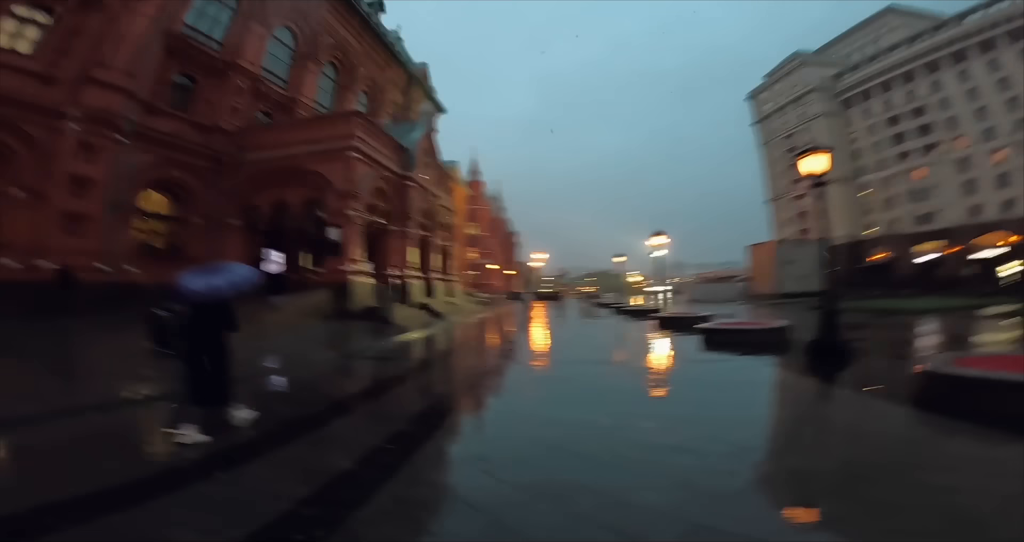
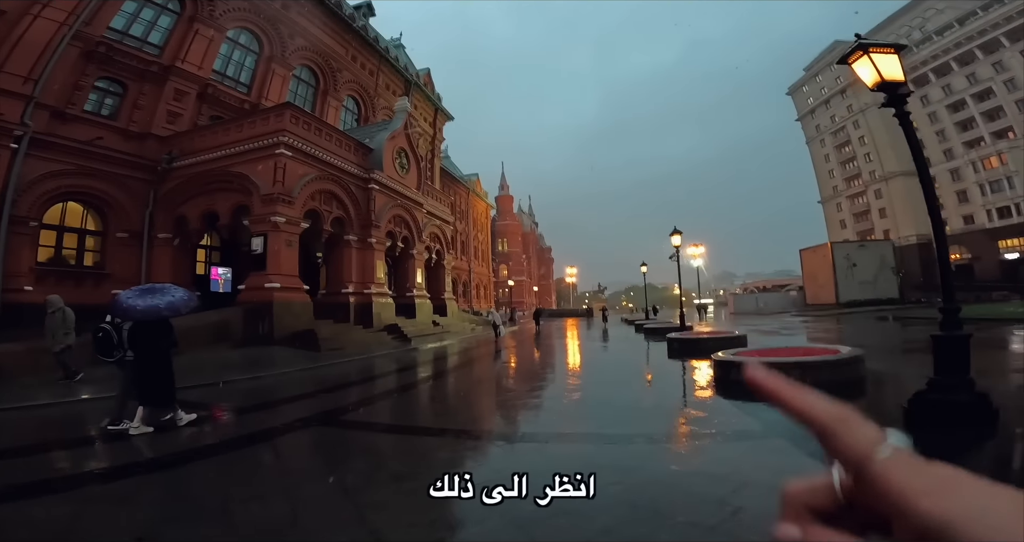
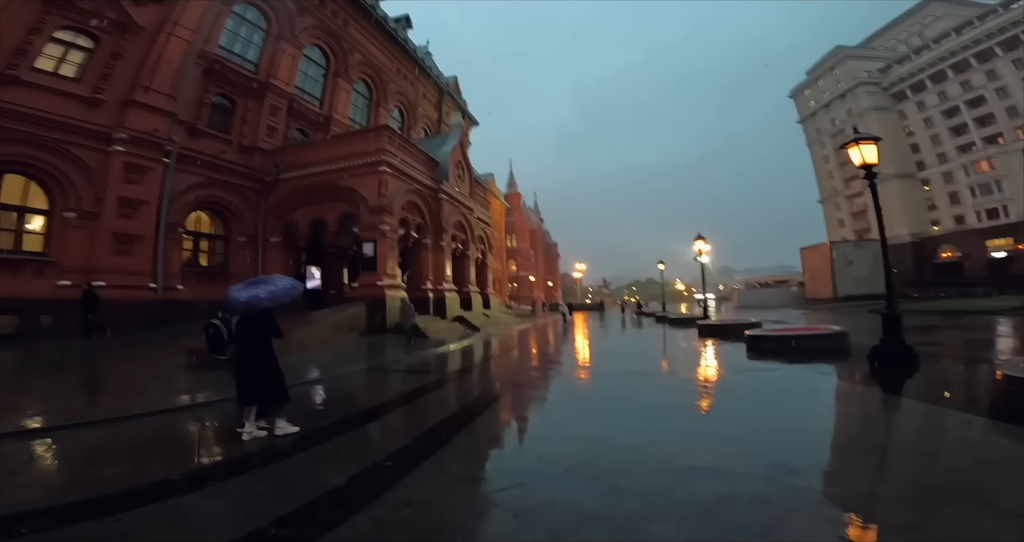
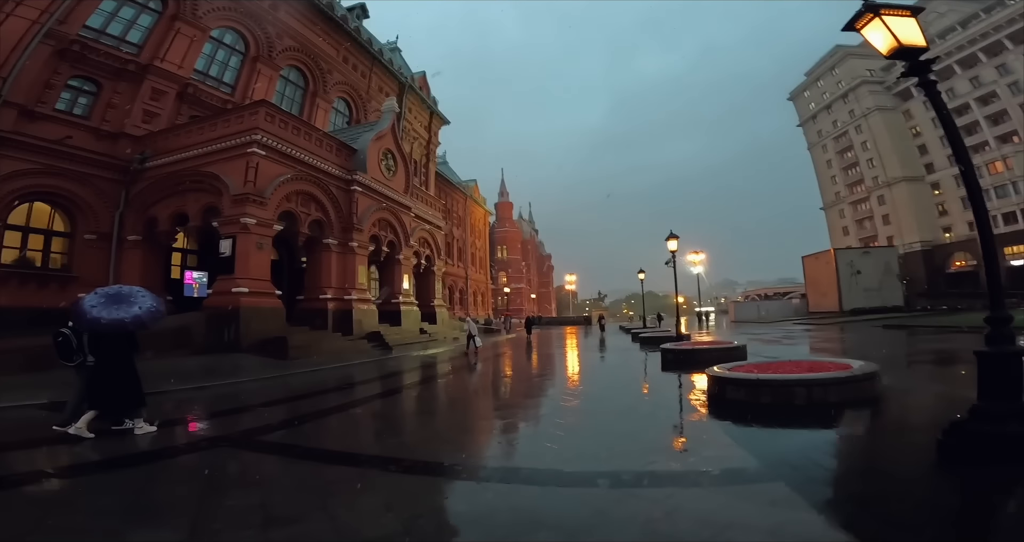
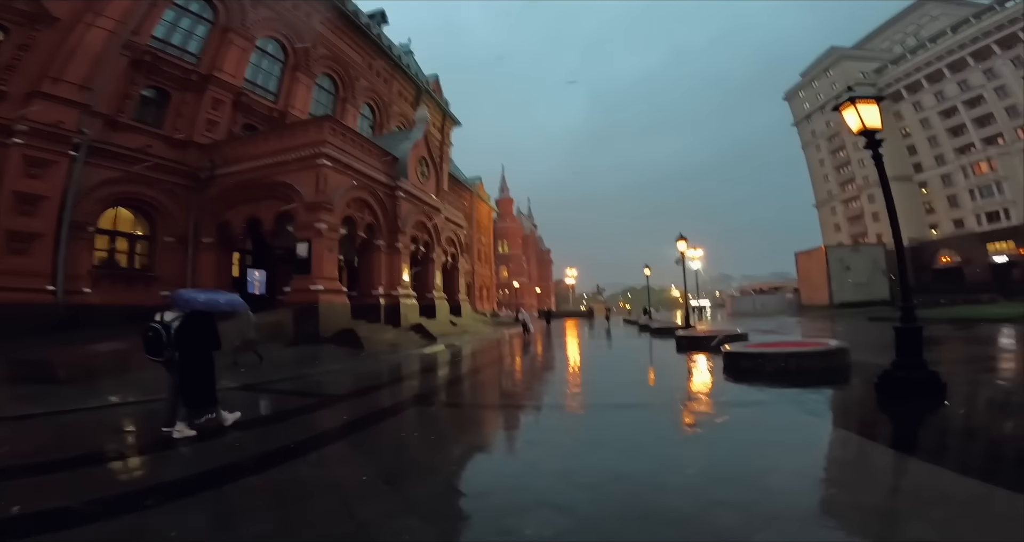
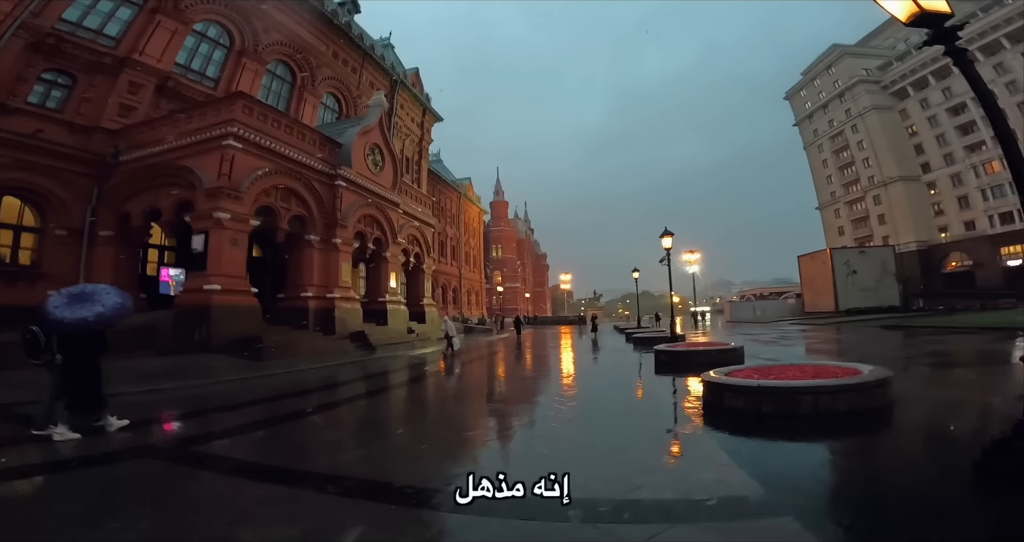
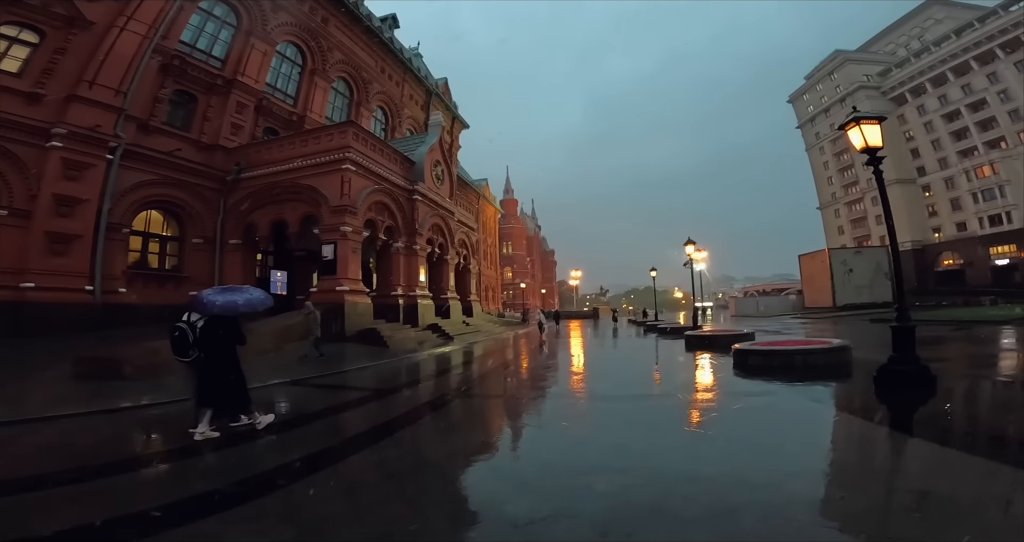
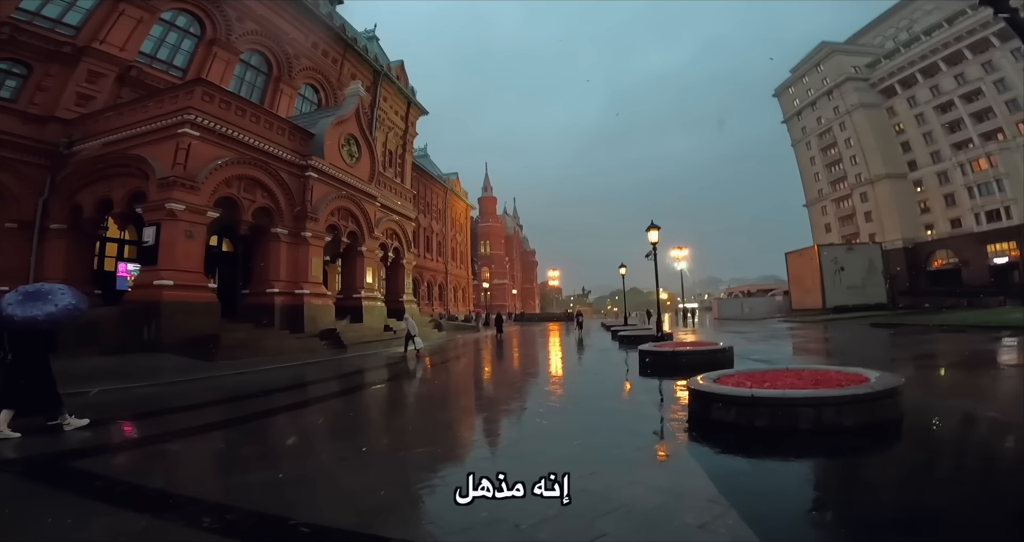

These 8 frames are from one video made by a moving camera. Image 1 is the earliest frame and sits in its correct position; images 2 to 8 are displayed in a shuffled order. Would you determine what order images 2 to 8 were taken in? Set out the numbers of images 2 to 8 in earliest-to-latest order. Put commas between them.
3, 7, 5, 2, 4, 6, 8
